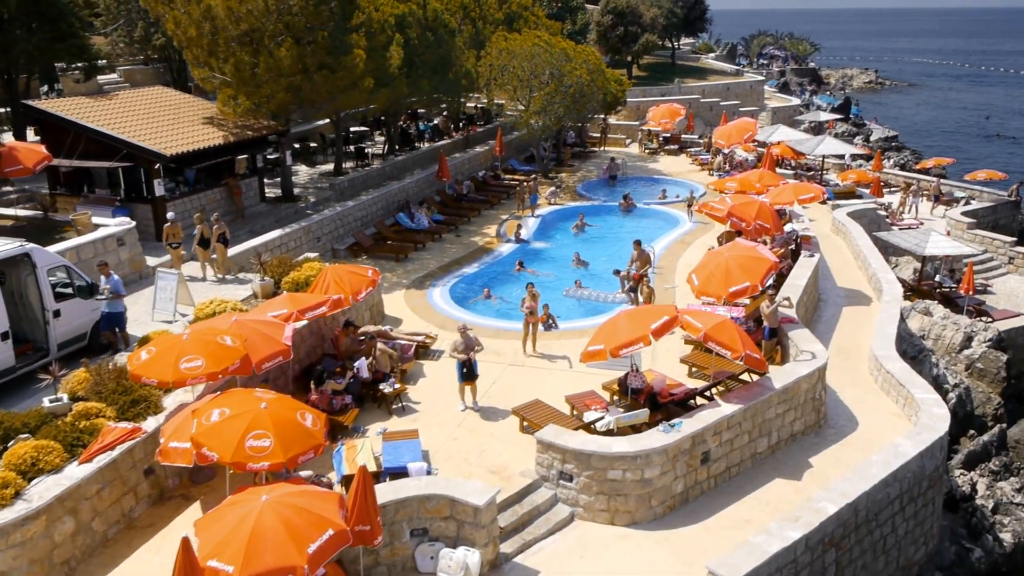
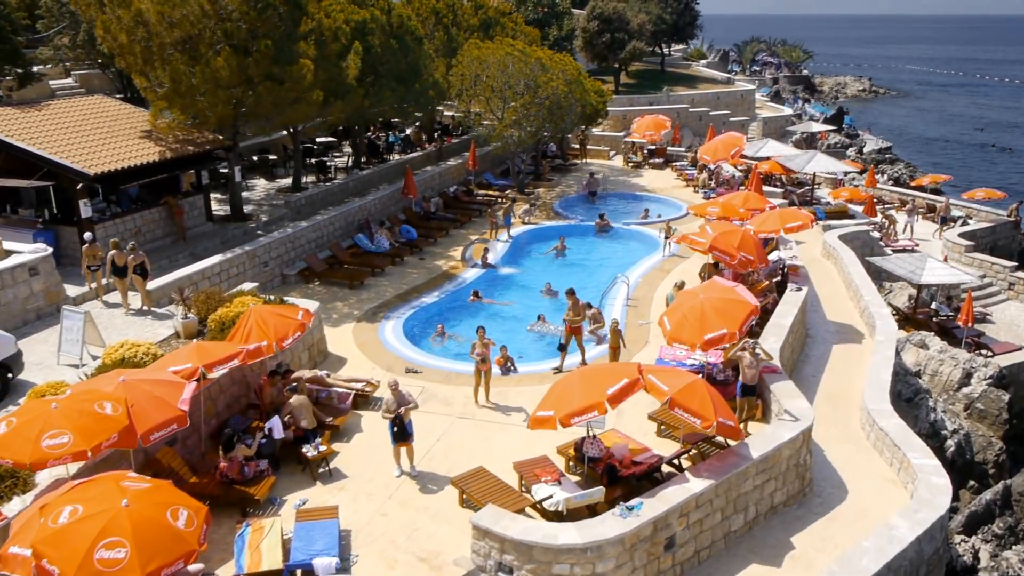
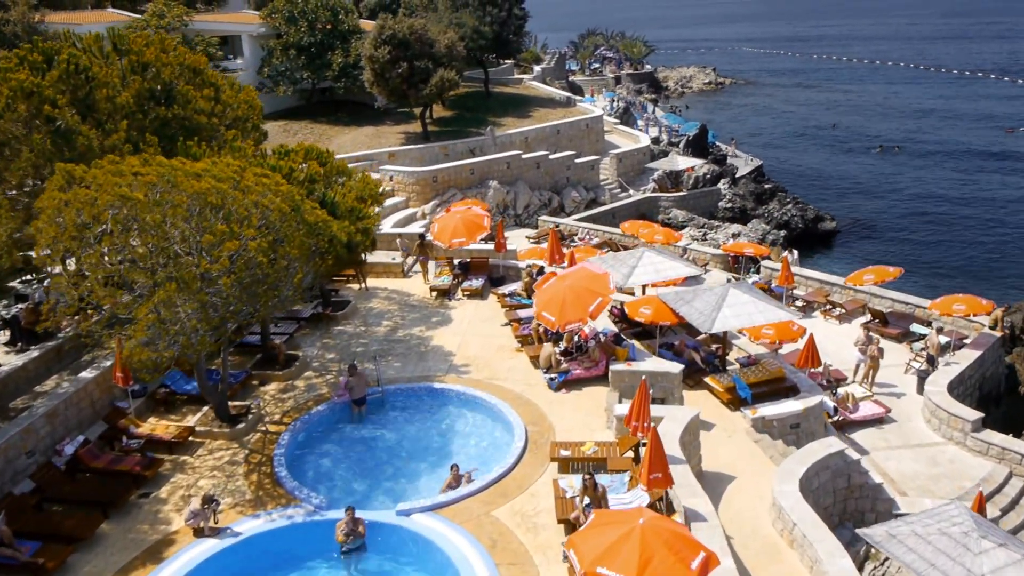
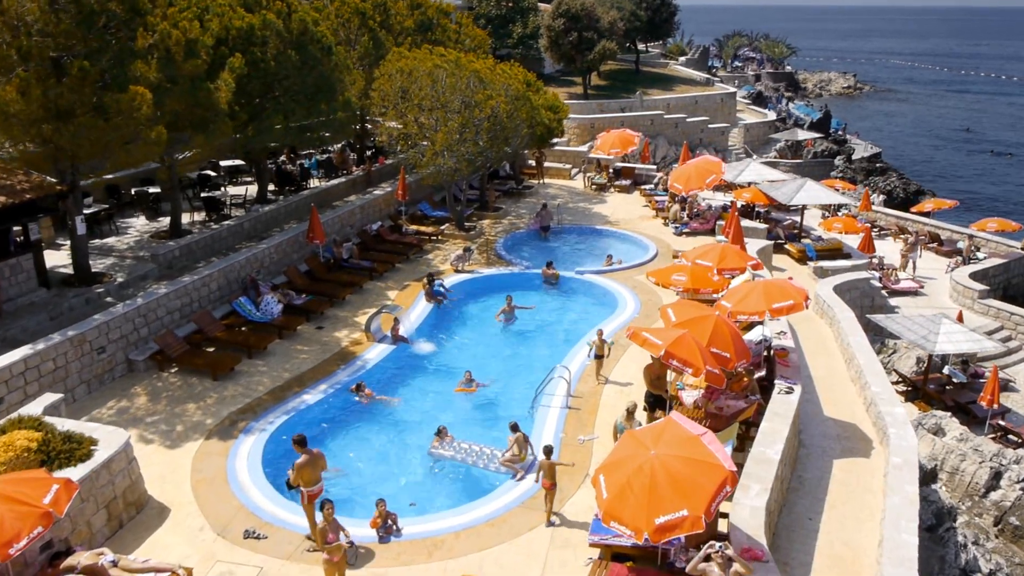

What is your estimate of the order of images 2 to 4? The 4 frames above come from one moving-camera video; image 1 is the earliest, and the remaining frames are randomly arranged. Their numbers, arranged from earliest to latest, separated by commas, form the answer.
2, 4, 3
